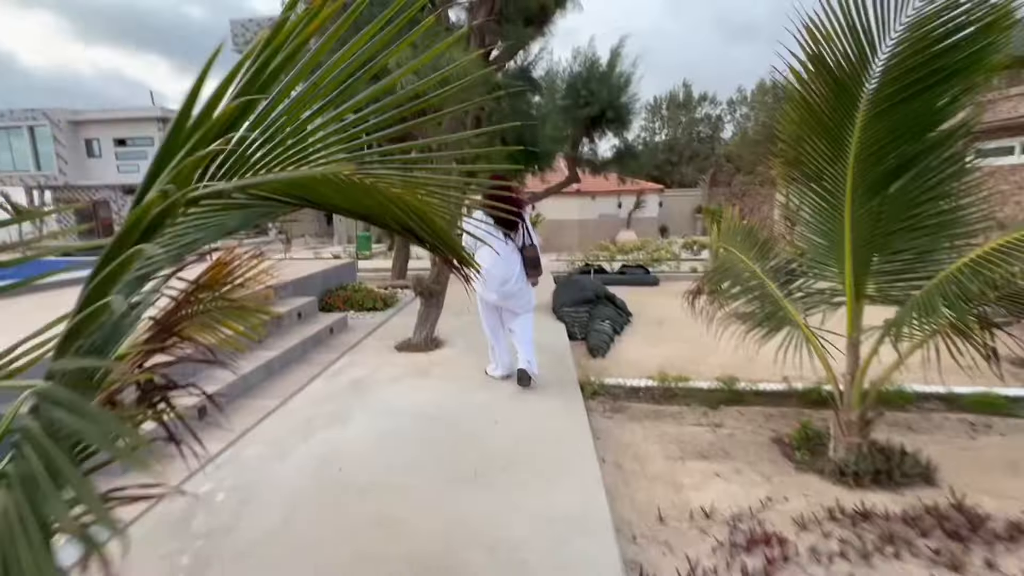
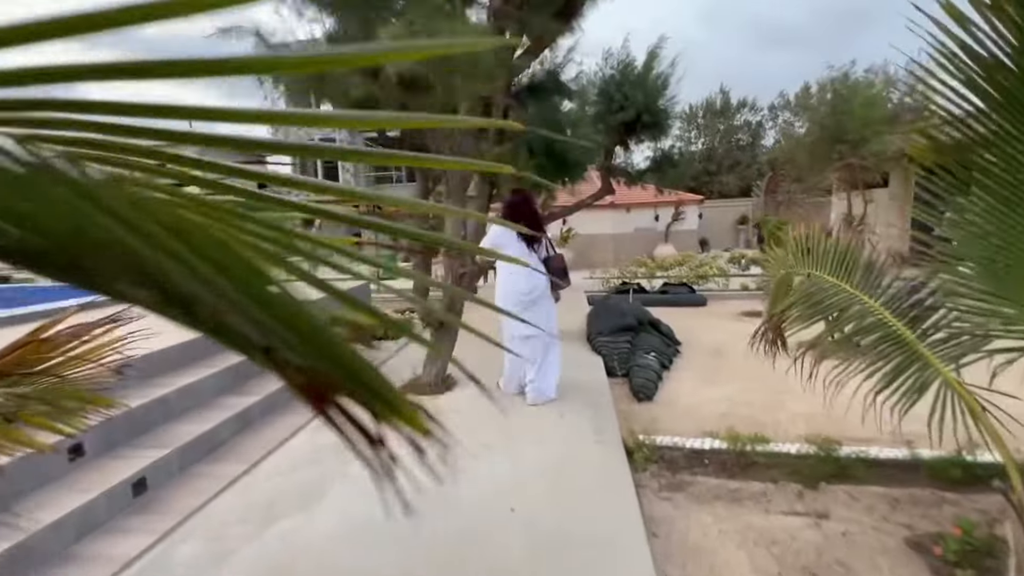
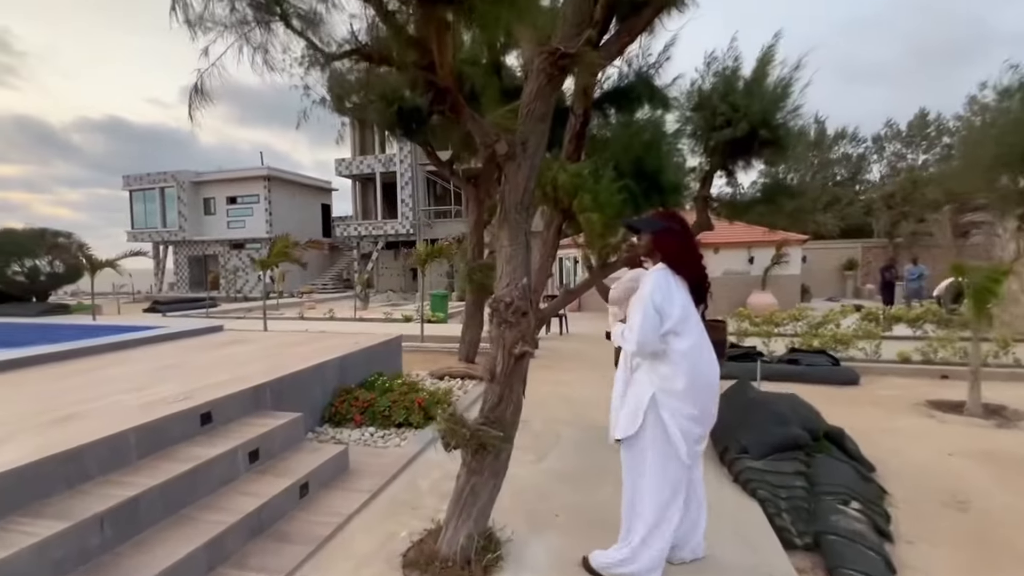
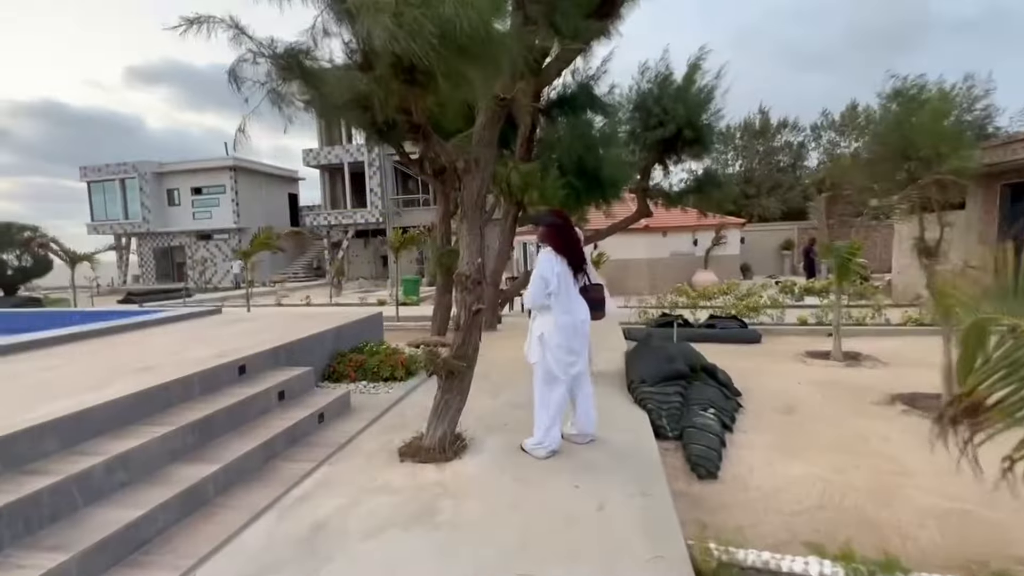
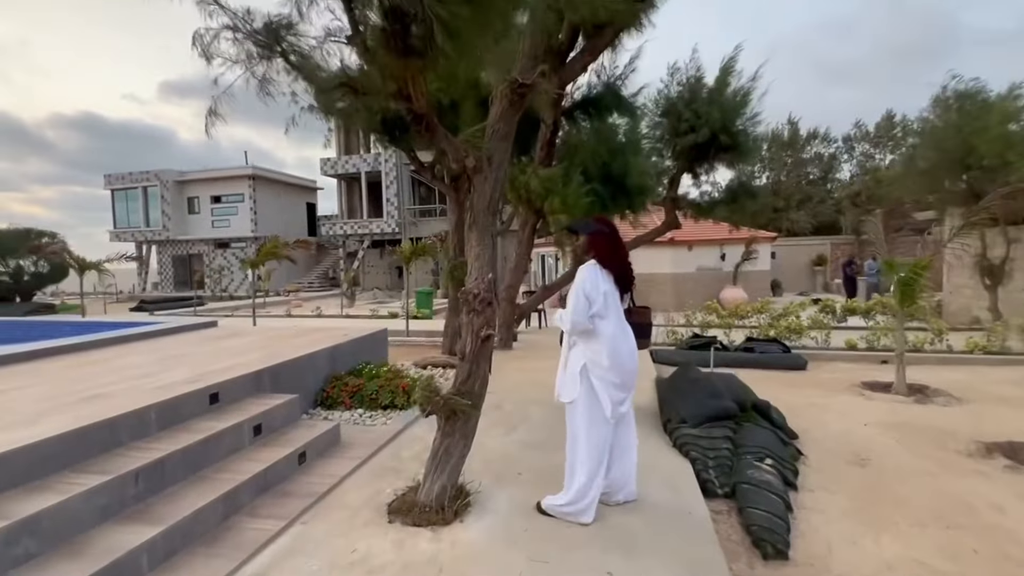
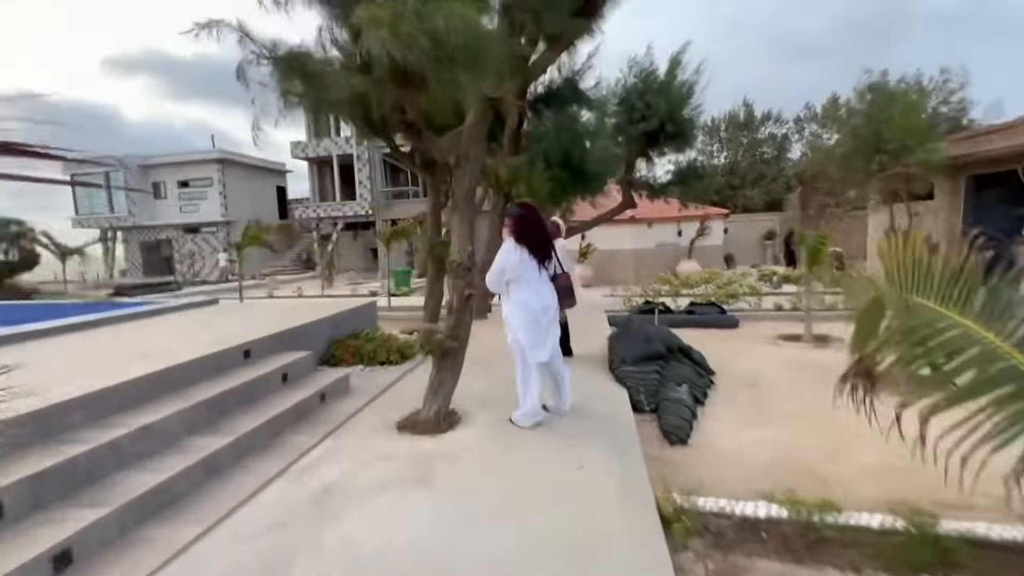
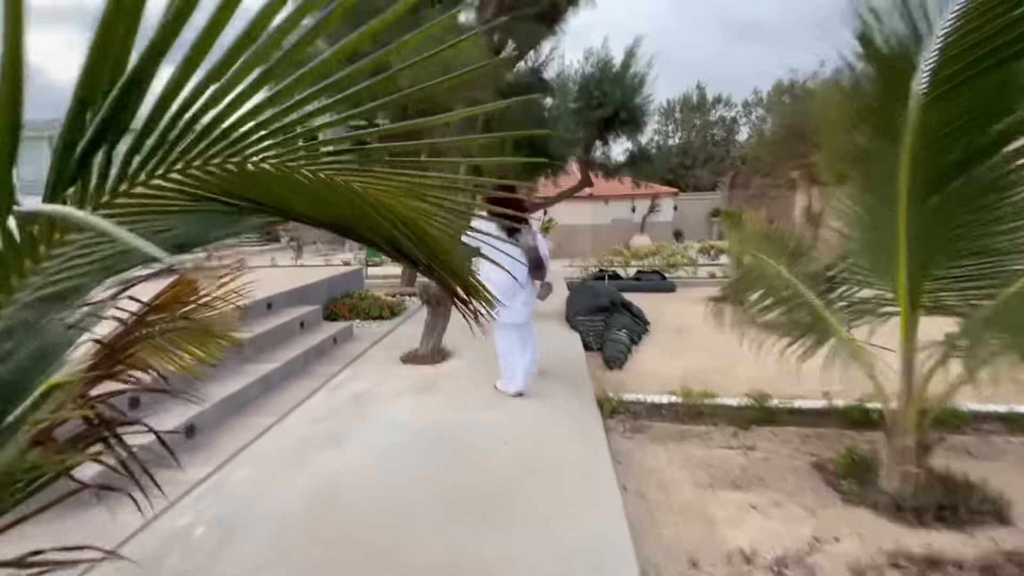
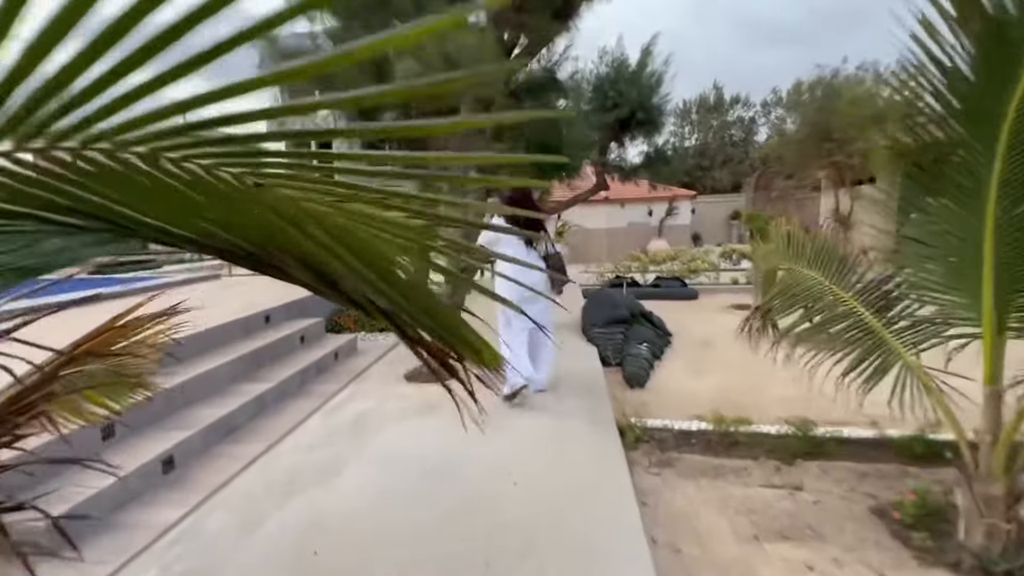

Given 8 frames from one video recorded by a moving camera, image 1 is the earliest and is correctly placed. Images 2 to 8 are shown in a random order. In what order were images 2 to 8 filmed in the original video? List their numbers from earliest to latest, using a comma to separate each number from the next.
7, 8, 2, 6, 4, 5, 3
